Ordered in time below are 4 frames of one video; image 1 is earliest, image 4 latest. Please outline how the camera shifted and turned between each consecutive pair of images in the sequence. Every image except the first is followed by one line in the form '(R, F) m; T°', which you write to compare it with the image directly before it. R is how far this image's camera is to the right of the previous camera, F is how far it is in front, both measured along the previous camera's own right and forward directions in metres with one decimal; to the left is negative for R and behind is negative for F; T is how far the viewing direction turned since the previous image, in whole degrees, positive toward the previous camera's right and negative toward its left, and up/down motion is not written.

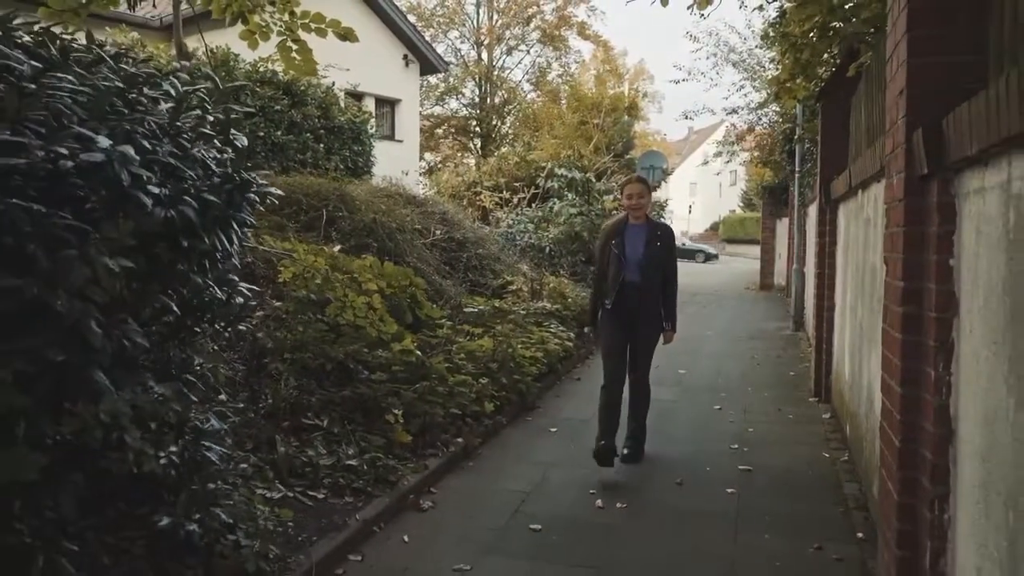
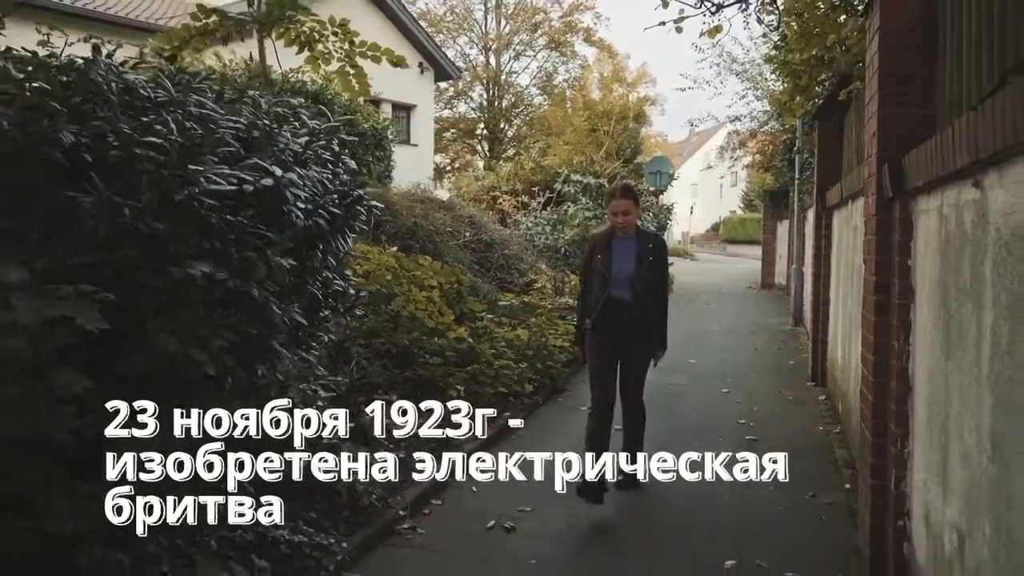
(-0.3, -0.9) m; 0°
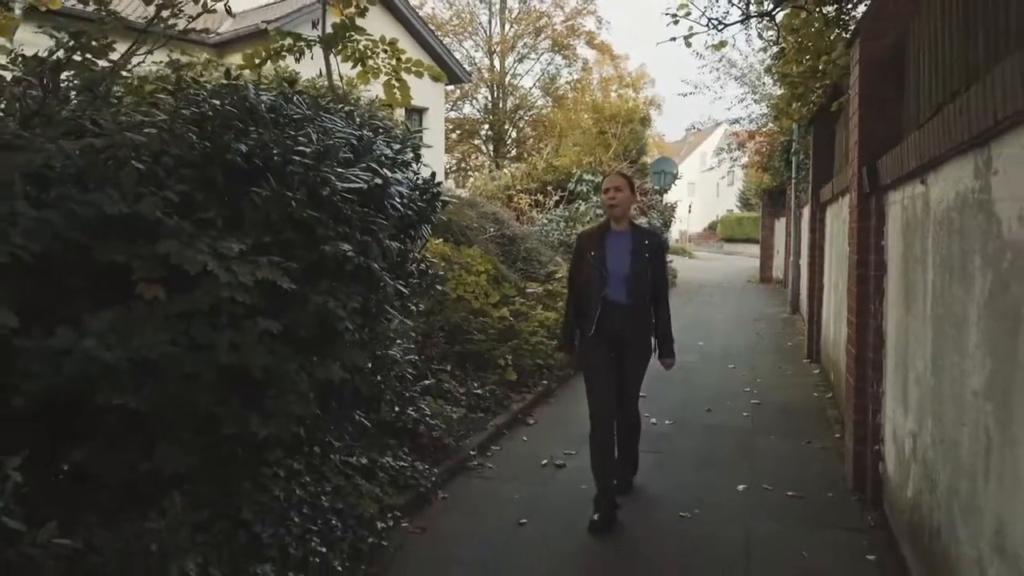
(-0.3, -1.0) m; 0°
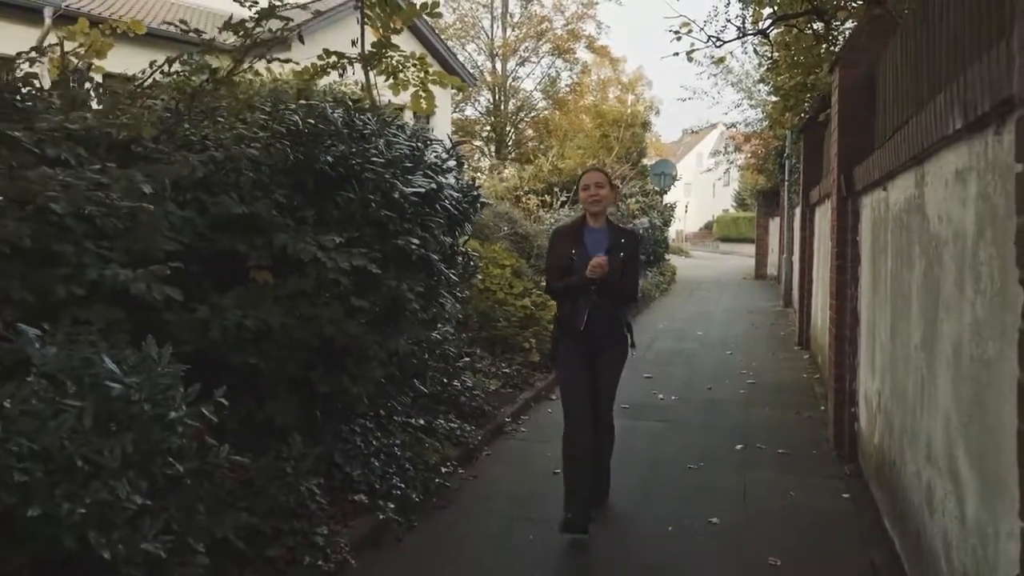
(-0.3, -0.8) m; 0°
